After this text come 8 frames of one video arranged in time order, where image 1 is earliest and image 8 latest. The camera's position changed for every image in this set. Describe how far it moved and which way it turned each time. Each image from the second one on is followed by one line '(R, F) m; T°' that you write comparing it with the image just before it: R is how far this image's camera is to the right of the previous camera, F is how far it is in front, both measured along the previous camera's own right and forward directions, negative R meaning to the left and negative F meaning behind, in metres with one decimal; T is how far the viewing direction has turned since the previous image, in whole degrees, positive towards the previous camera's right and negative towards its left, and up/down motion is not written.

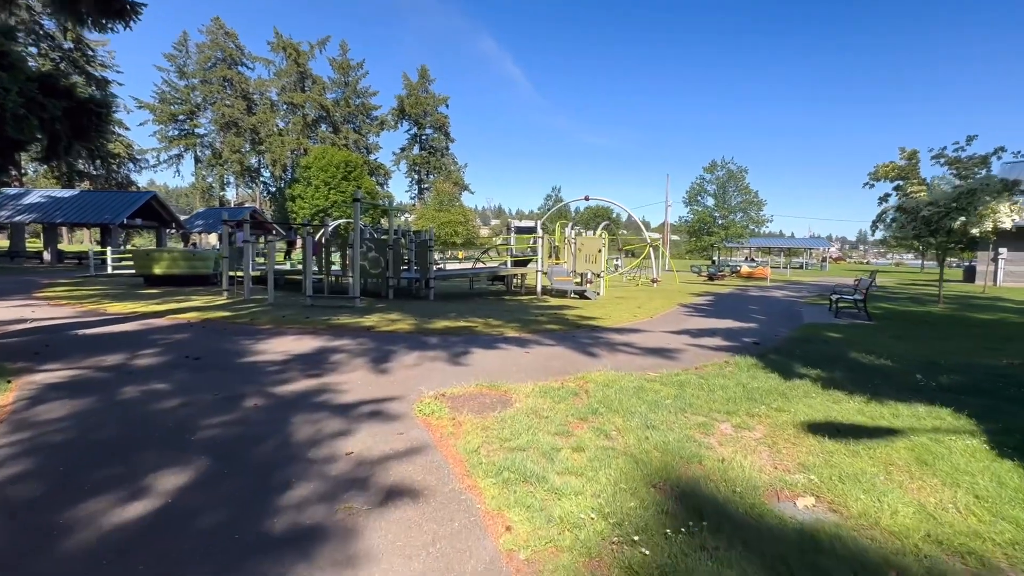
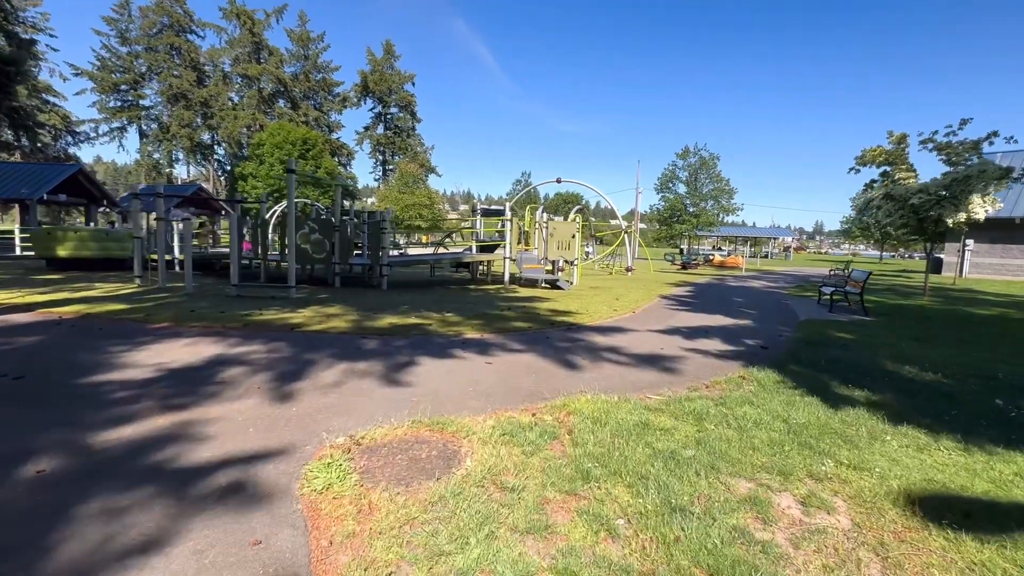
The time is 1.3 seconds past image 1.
(+0.1, +1.7) m; +4°
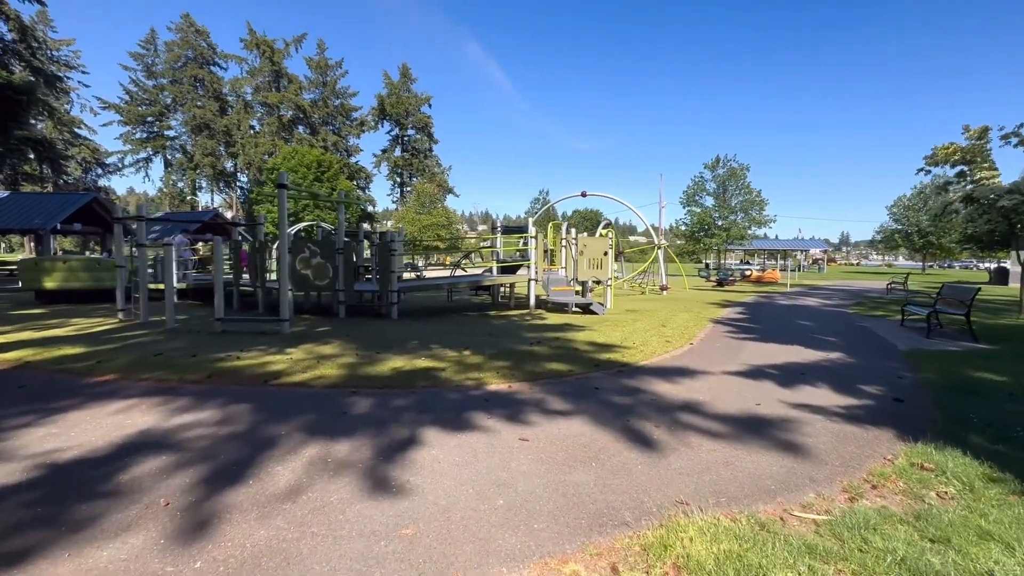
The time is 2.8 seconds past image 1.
(-0.2, +1.7) m; -2°
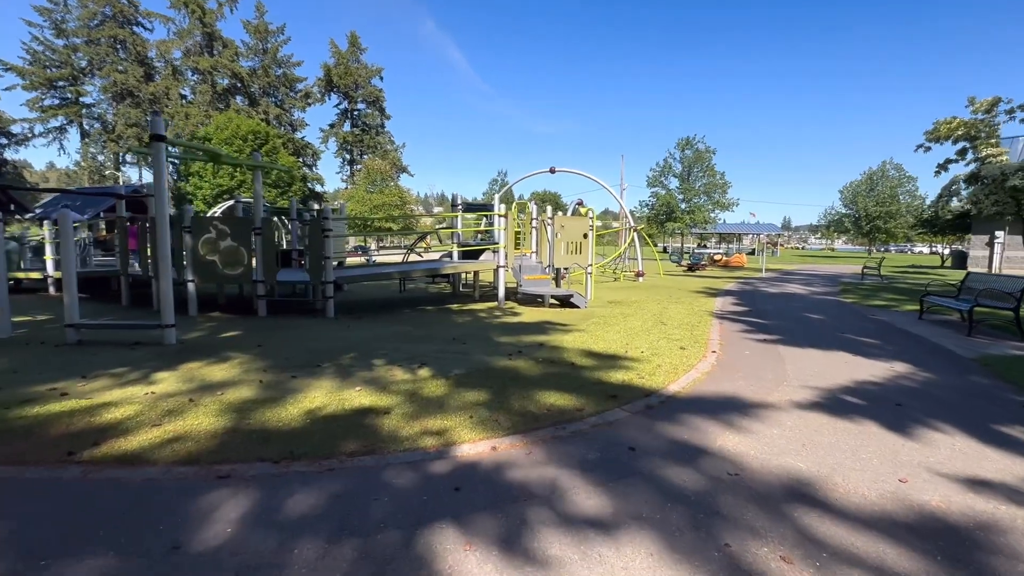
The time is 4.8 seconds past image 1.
(-0.2, +2.2) m; +5°
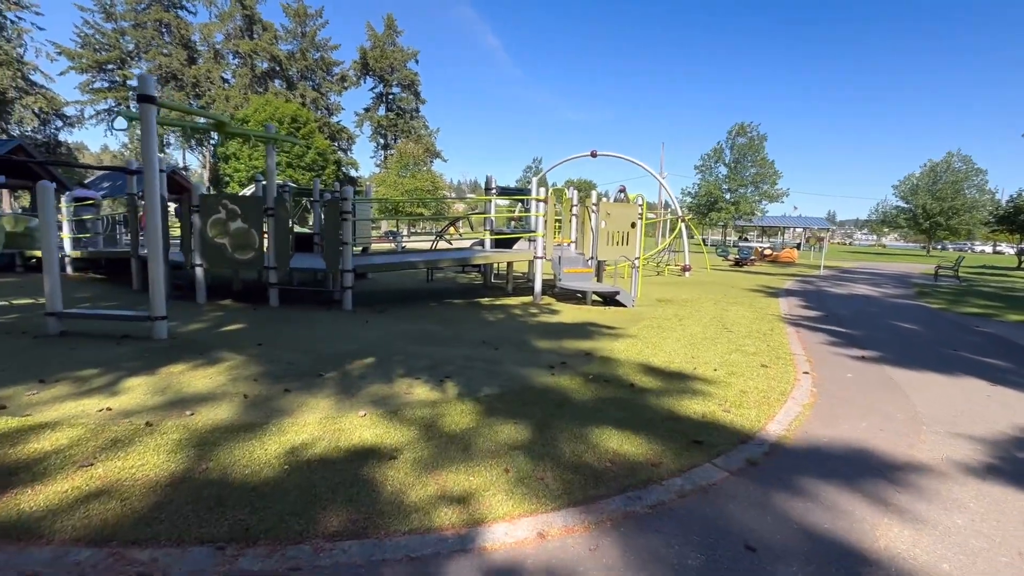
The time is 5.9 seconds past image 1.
(-0.2, +1.2) m; -3°
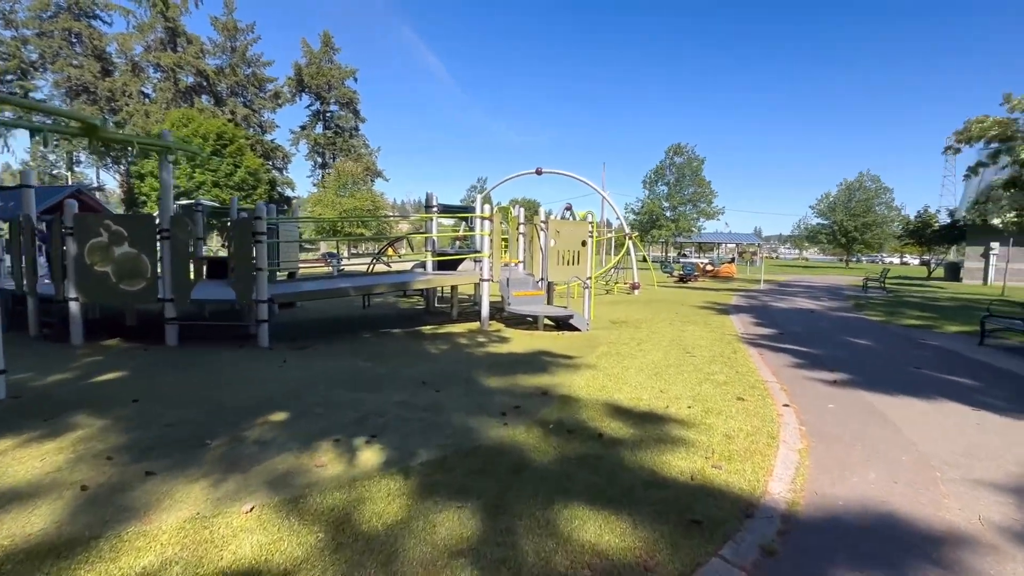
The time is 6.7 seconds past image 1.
(+0.1, +0.9) m; +6°
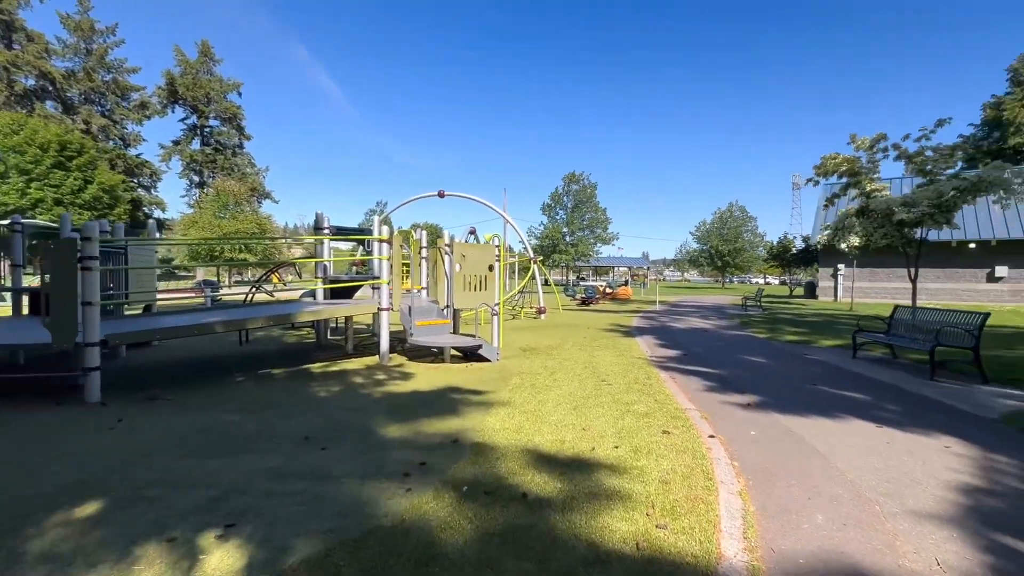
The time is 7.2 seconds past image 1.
(0.0, +0.7) m; +11°
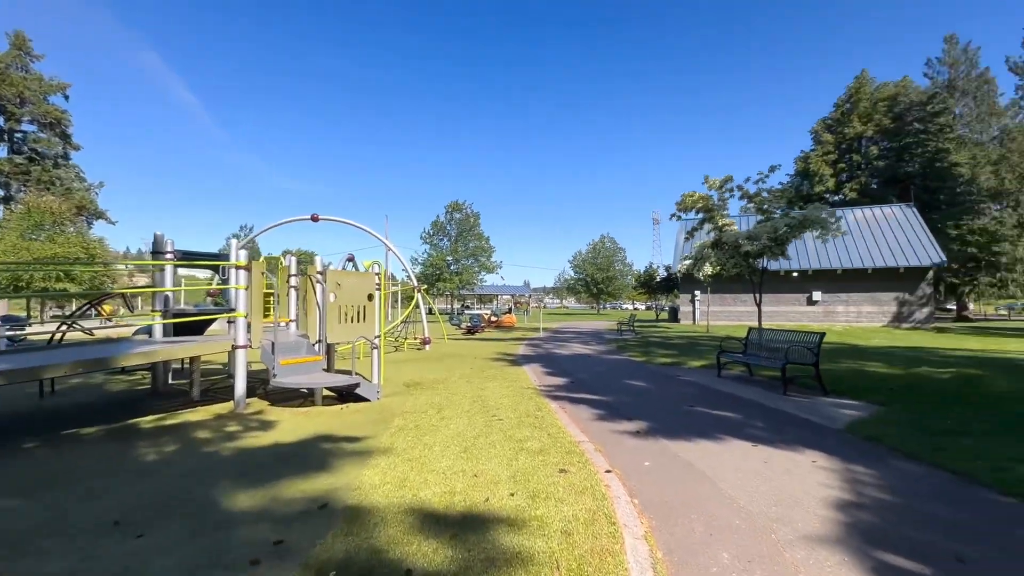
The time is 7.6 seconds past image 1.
(0.0, +0.4) m; +14°
